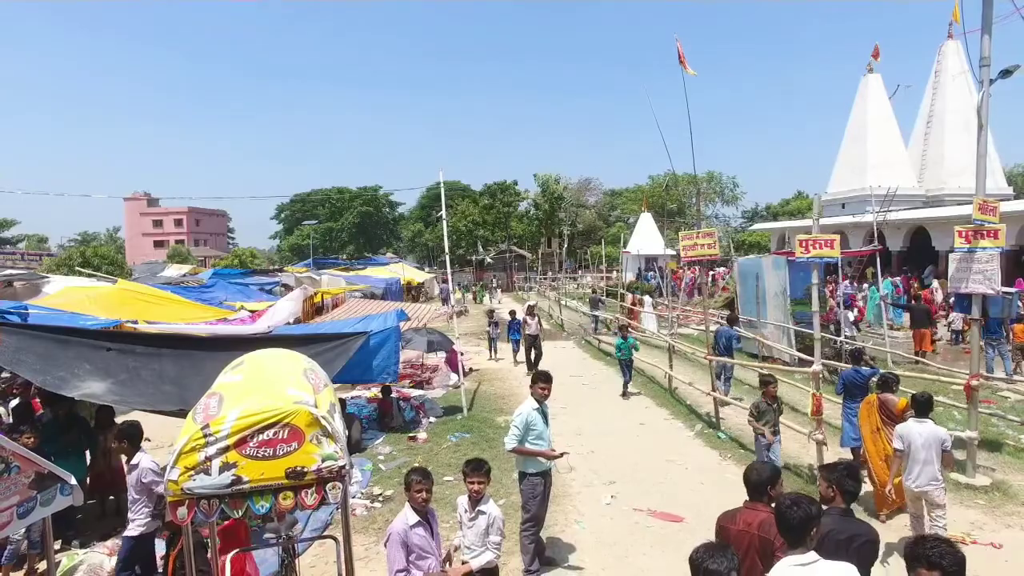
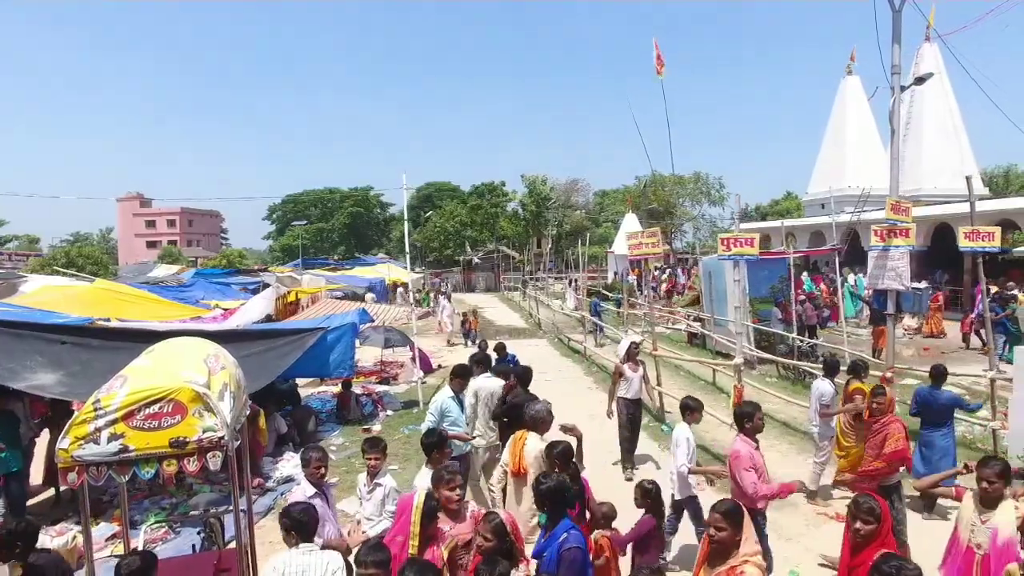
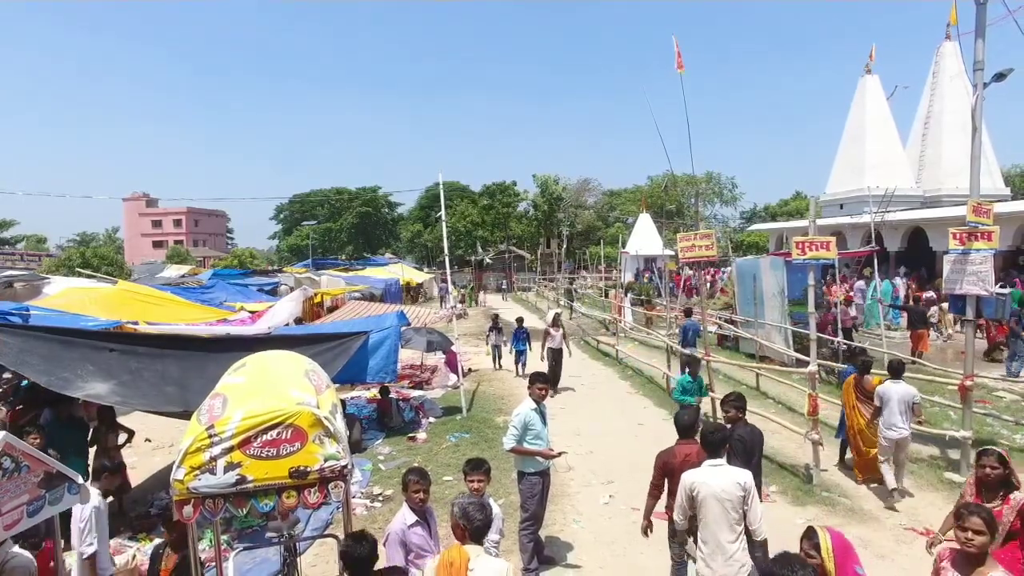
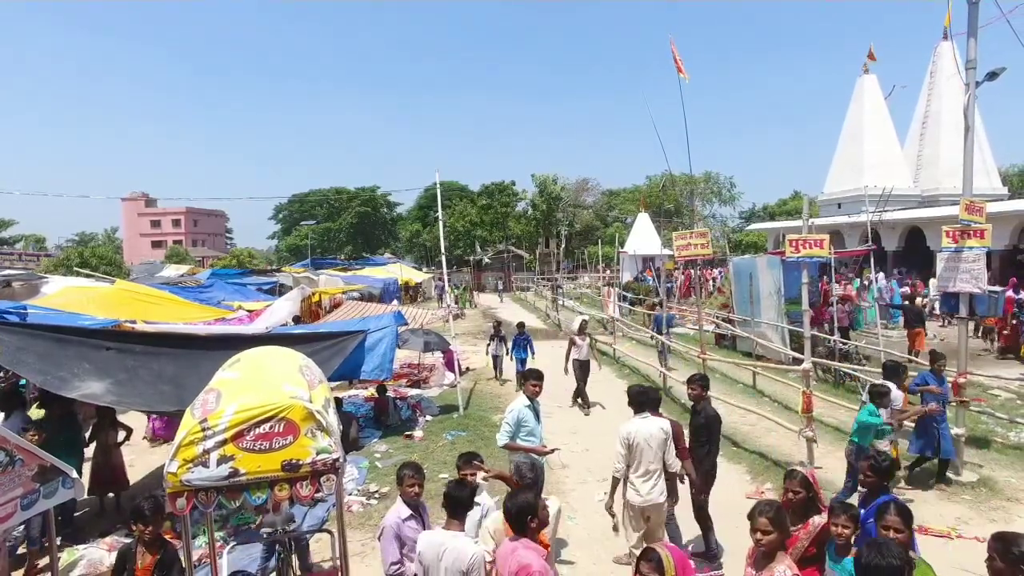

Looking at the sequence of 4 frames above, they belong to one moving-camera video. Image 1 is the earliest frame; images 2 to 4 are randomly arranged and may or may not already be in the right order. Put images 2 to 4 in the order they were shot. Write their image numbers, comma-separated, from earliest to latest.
3, 4, 2
